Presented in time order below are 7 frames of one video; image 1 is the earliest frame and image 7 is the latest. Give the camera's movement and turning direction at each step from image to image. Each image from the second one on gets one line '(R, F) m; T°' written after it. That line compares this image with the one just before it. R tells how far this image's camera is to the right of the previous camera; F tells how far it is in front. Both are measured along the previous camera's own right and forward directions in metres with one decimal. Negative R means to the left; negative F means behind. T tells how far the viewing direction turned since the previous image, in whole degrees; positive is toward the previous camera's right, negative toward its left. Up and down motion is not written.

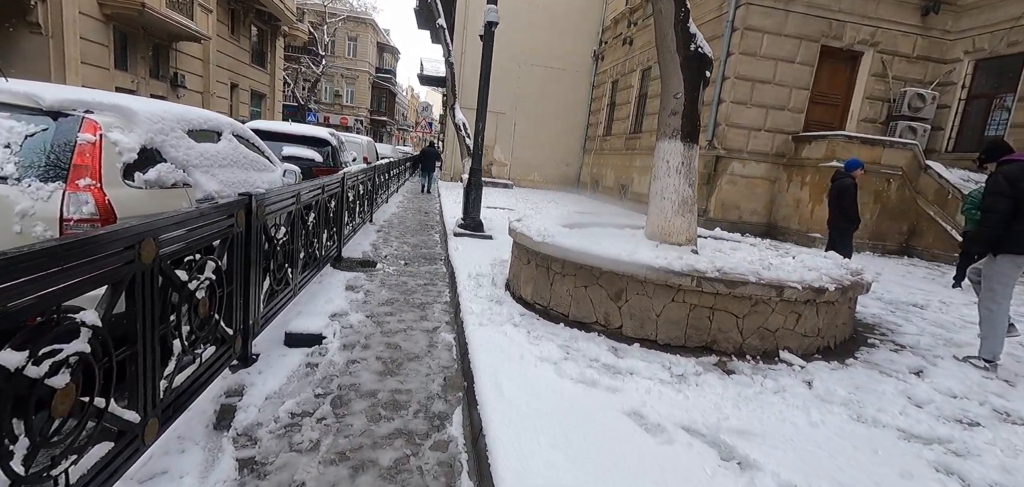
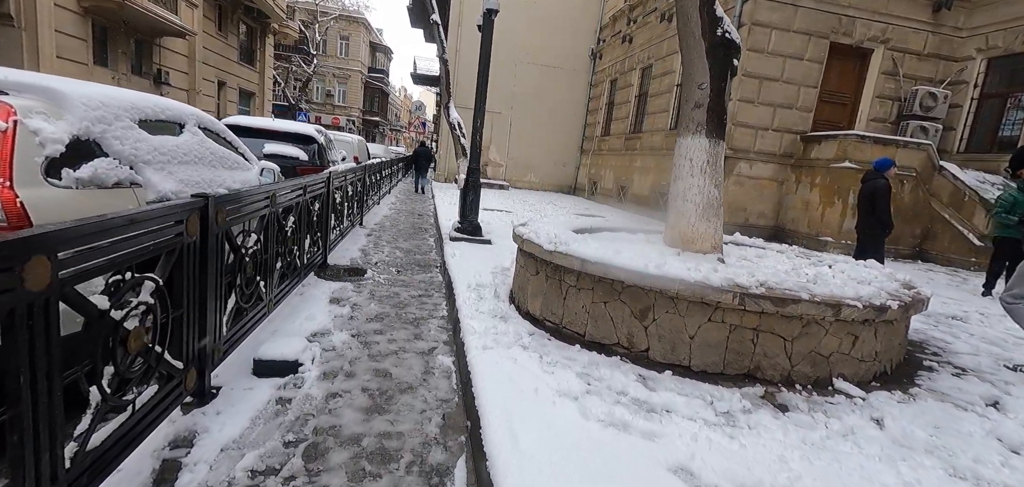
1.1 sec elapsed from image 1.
(-0.1, +0.5) m; +1°
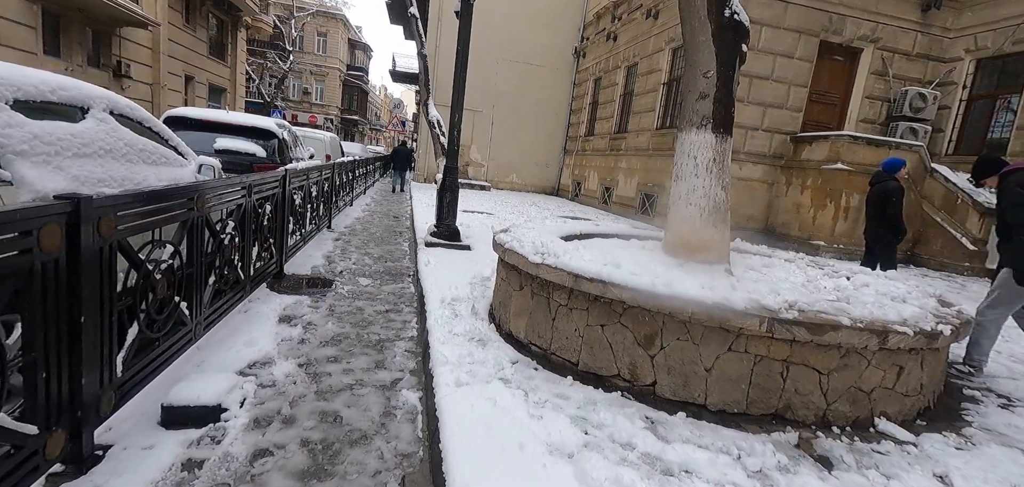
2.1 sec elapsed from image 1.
(0.0, +0.6) m; +2°
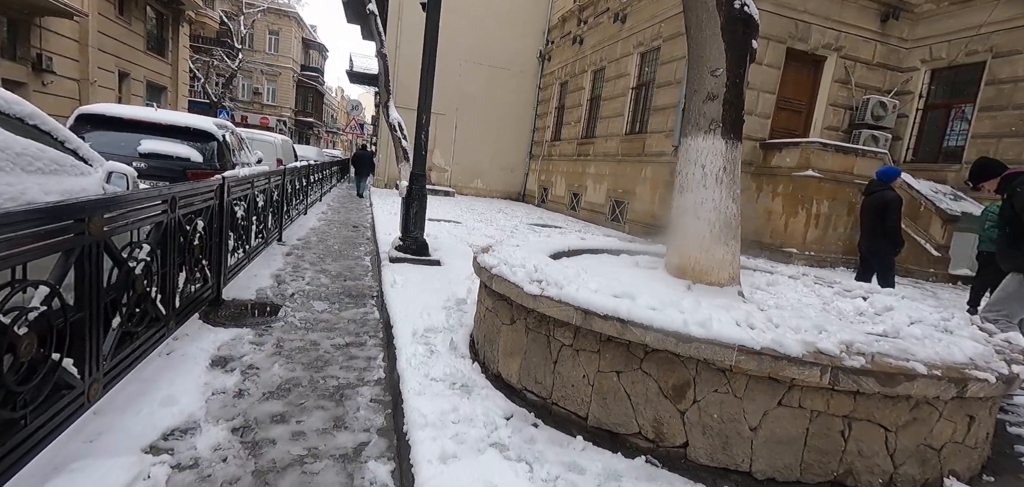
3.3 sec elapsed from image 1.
(-0.2, +0.6) m; +5°
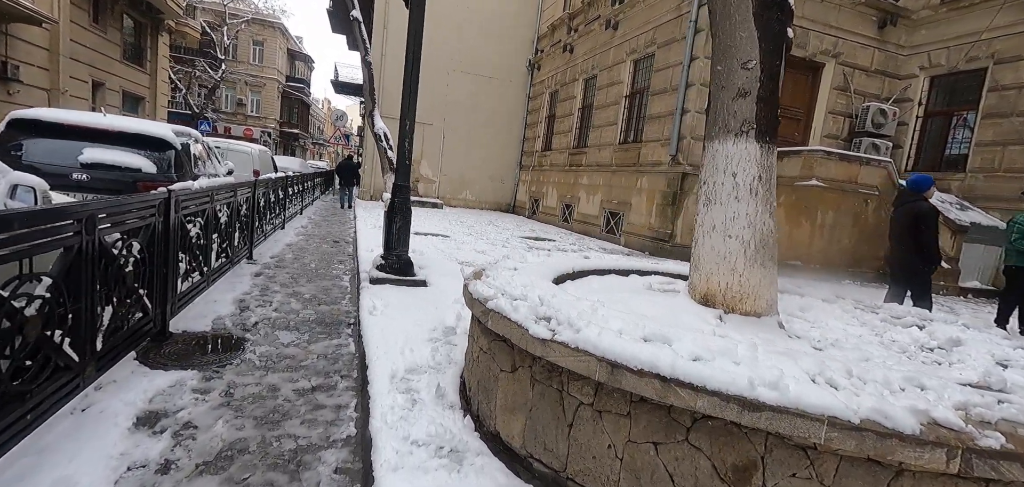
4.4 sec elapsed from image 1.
(-0.1, +0.6) m; +1°
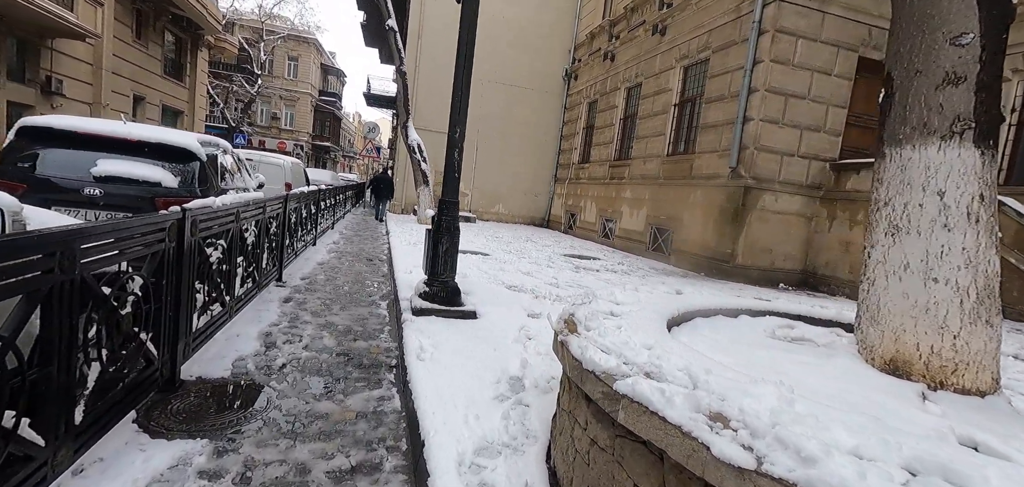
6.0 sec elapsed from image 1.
(-0.4, +0.7) m; -3°
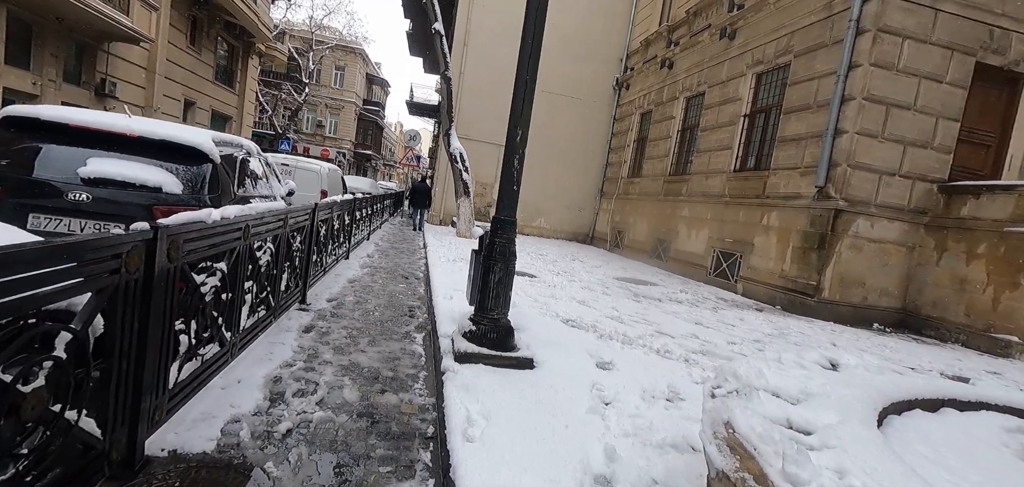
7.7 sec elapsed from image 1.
(-0.3, +0.9) m; -4°
